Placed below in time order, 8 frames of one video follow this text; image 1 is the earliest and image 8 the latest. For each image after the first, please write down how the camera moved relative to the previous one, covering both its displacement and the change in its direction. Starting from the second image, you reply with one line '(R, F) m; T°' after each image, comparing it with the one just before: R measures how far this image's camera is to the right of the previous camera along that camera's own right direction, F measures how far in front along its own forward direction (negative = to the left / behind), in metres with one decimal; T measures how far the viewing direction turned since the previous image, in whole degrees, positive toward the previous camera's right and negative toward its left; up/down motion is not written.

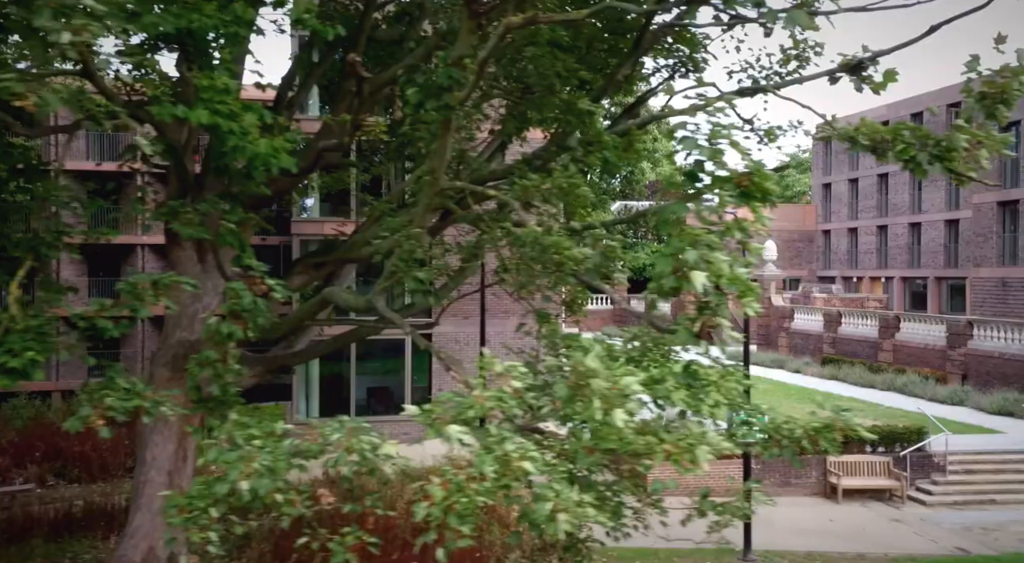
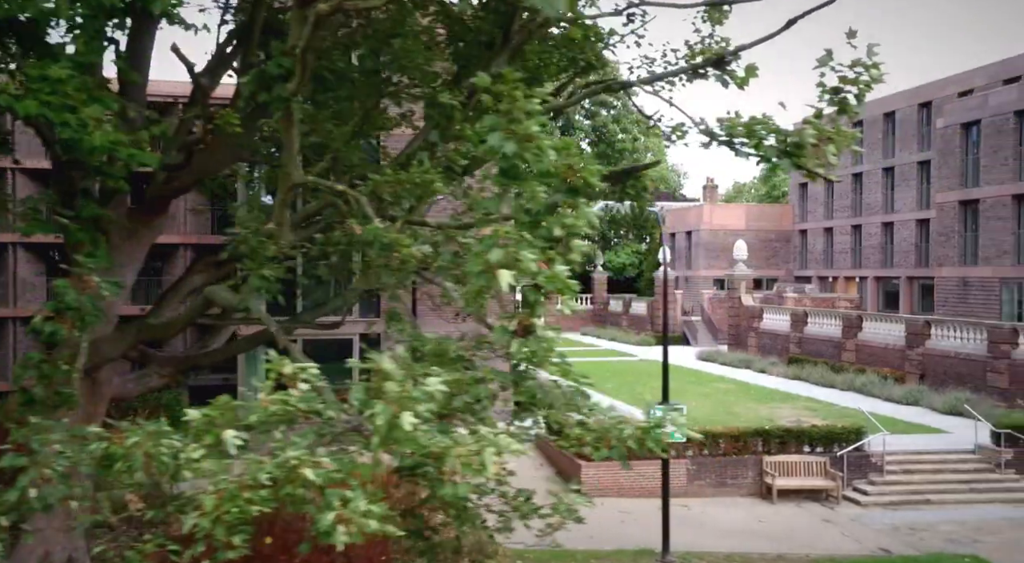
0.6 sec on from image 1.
(+1.0, +0.1) m; +1°
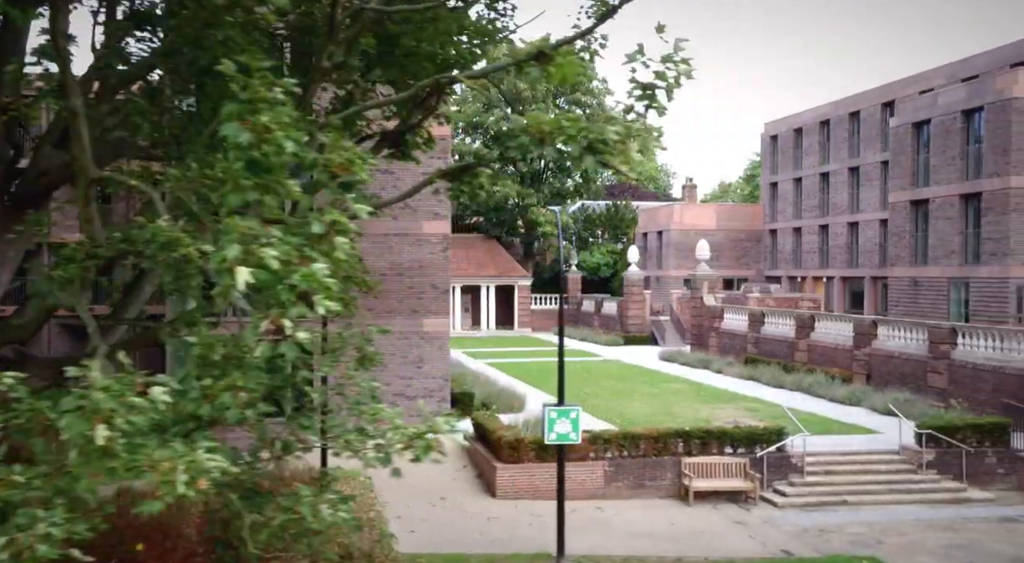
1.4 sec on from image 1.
(+1.2, +0.2) m; +1°
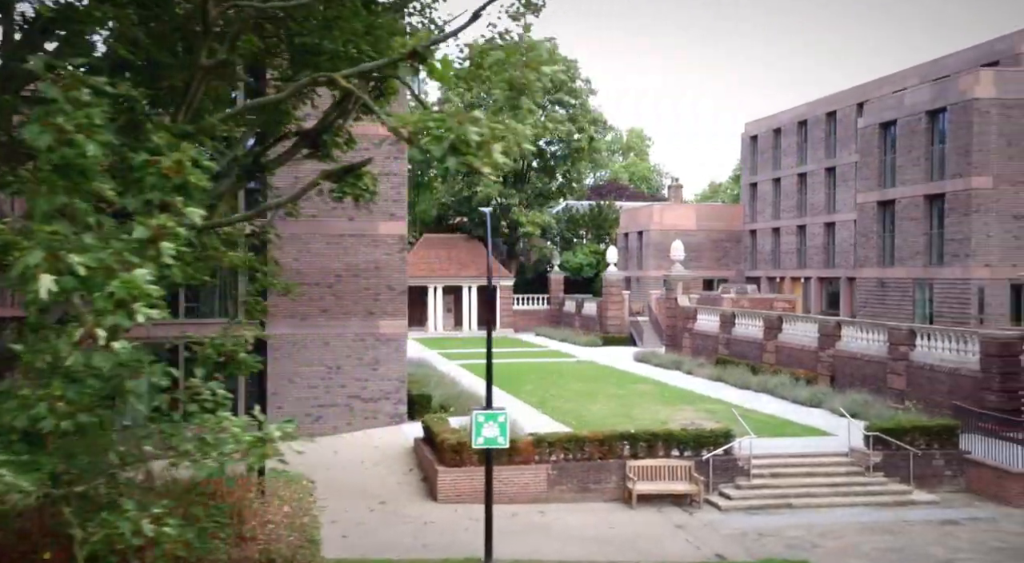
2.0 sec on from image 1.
(+0.8, +0.2) m; +1°
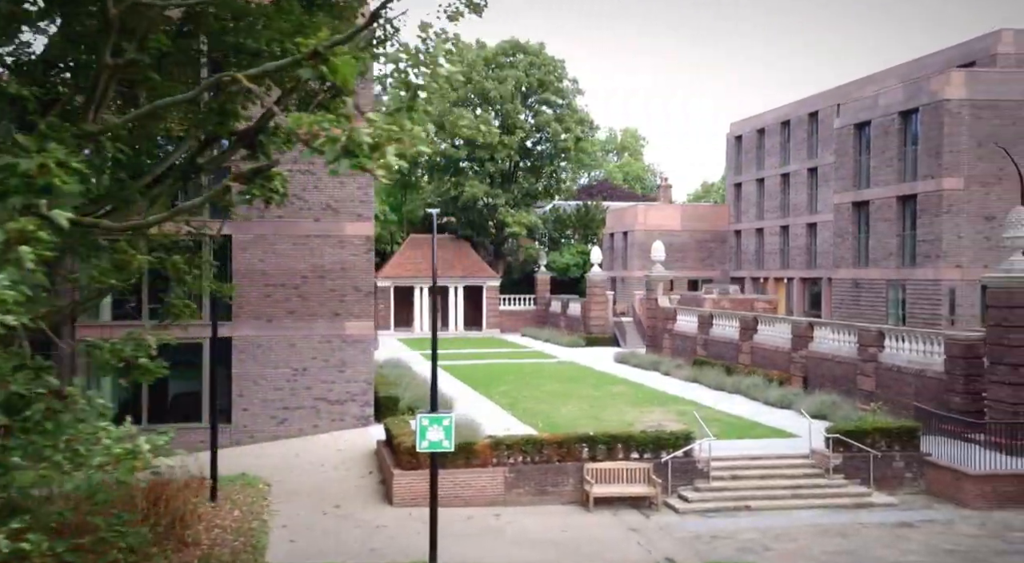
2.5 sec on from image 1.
(+0.6, +0.1) m; 0°
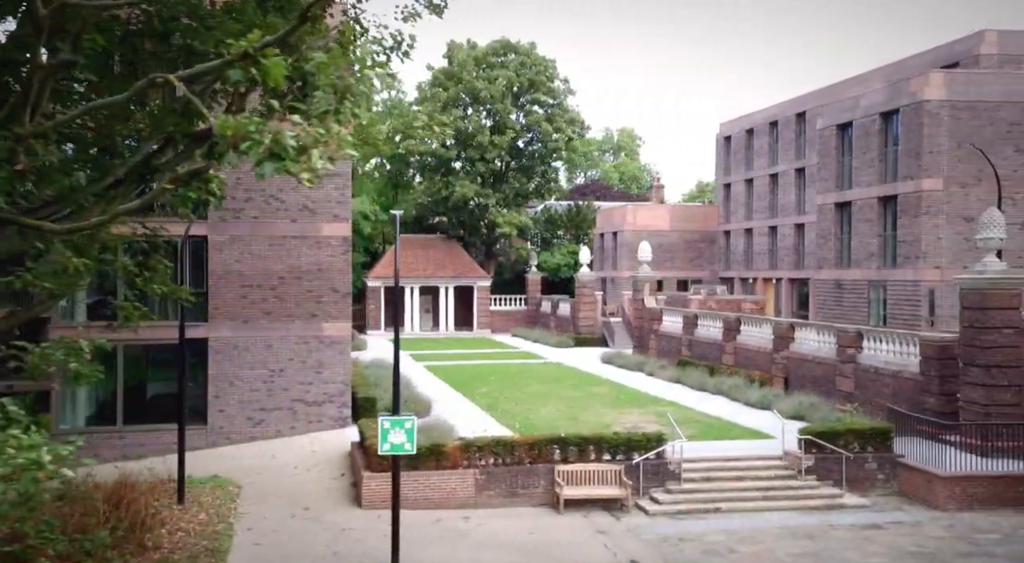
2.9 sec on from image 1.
(+0.4, 0.0) m; 0°
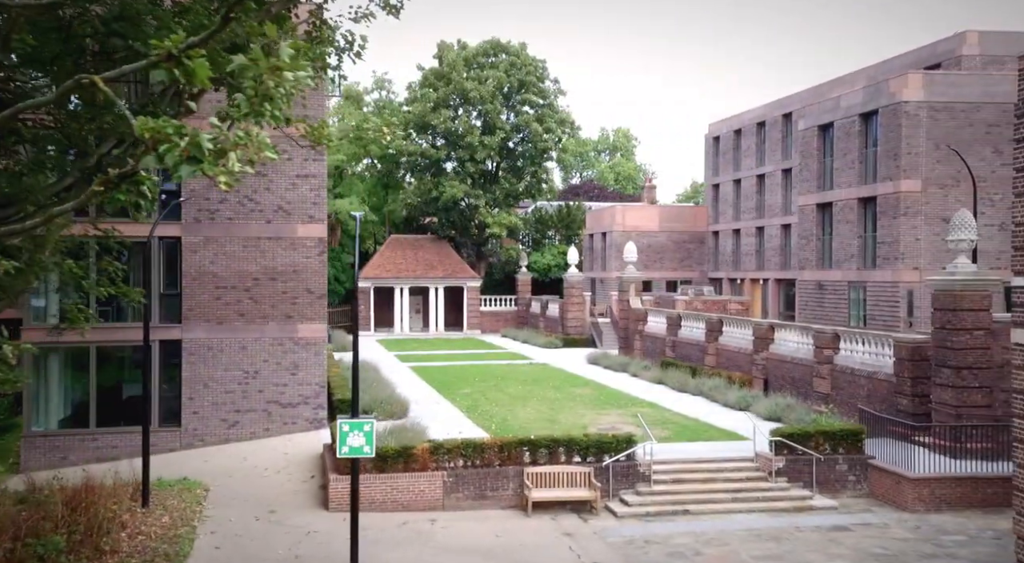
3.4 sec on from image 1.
(+0.4, +0.1) m; 0°
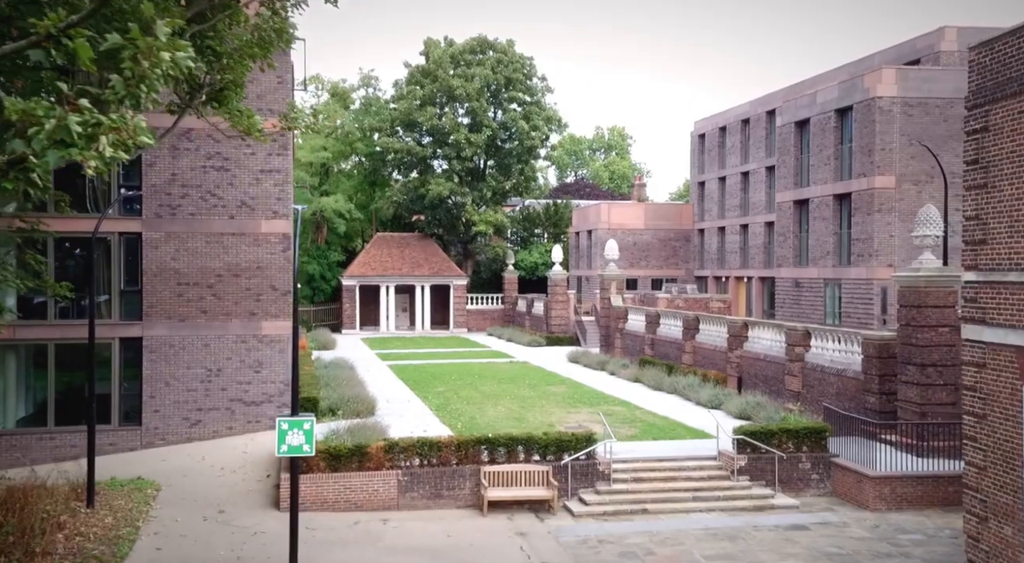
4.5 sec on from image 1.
(+0.6, +0.3) m; 0°
